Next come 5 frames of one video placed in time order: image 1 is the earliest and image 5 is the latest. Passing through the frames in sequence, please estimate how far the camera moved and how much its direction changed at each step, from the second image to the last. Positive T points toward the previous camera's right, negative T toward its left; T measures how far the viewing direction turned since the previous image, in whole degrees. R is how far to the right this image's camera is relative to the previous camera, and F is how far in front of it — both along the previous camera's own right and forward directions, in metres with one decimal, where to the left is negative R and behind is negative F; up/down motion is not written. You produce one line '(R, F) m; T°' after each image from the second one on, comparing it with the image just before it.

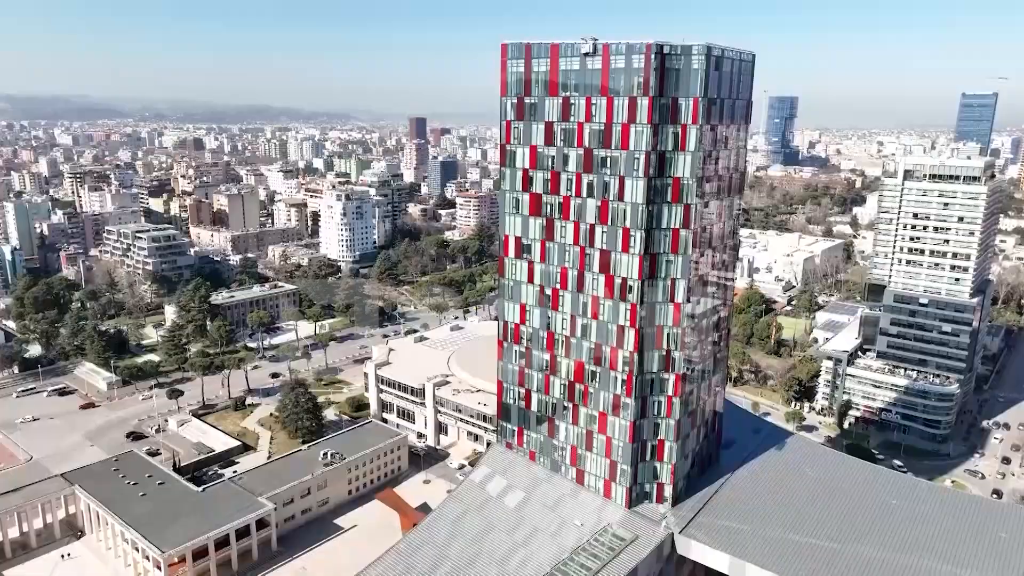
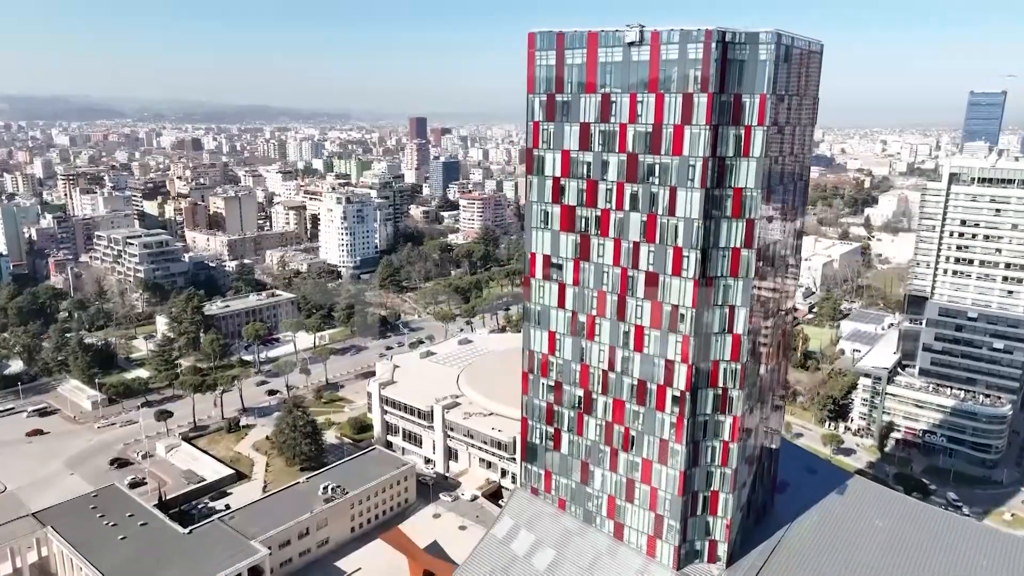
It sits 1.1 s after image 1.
(-0.7, +3.5) m; 0°
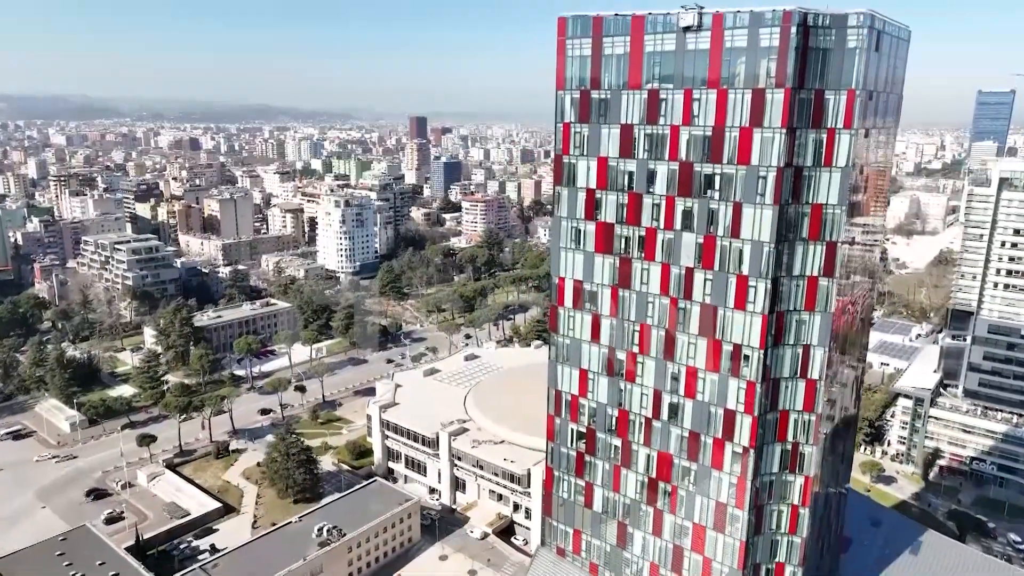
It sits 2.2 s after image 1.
(-0.5, +3.6) m; 0°
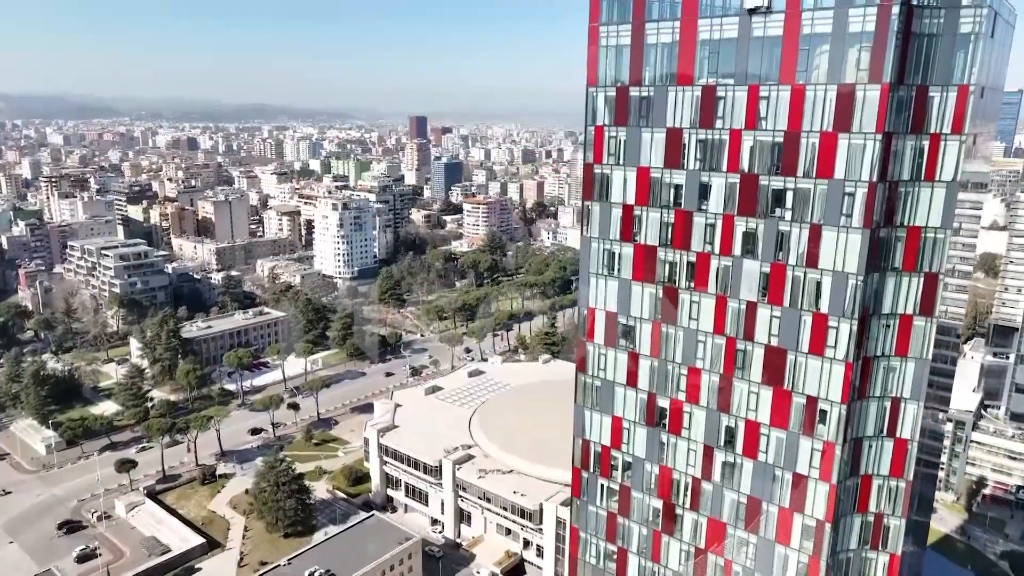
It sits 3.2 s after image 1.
(-0.4, +3.1) m; 0°
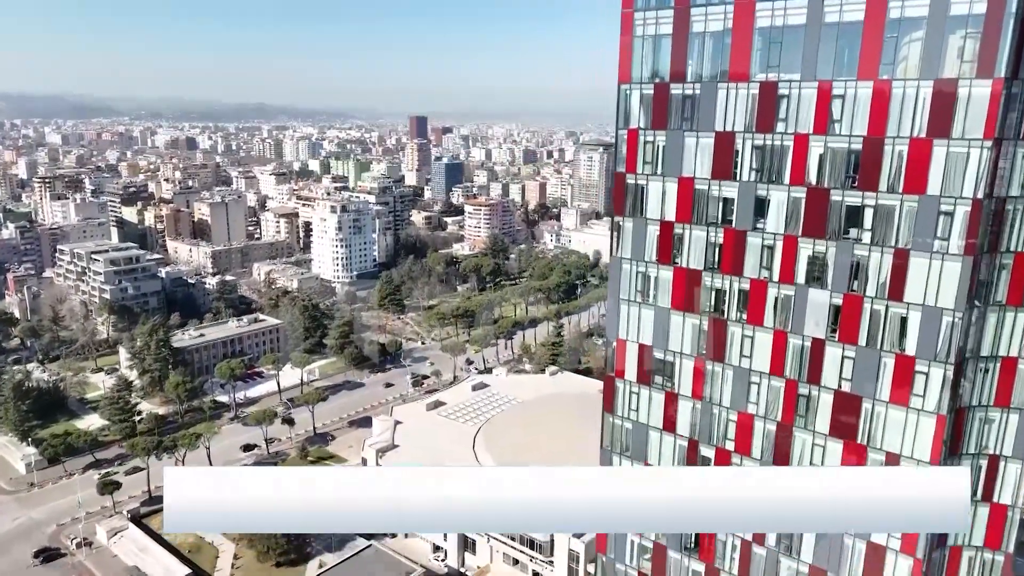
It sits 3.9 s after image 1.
(-0.3, +2.3) m; 0°
